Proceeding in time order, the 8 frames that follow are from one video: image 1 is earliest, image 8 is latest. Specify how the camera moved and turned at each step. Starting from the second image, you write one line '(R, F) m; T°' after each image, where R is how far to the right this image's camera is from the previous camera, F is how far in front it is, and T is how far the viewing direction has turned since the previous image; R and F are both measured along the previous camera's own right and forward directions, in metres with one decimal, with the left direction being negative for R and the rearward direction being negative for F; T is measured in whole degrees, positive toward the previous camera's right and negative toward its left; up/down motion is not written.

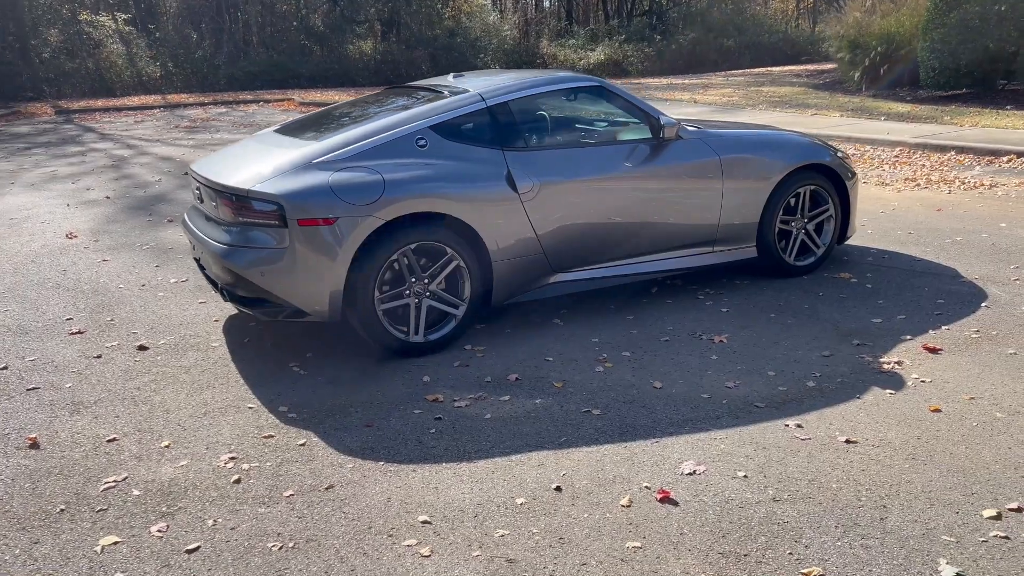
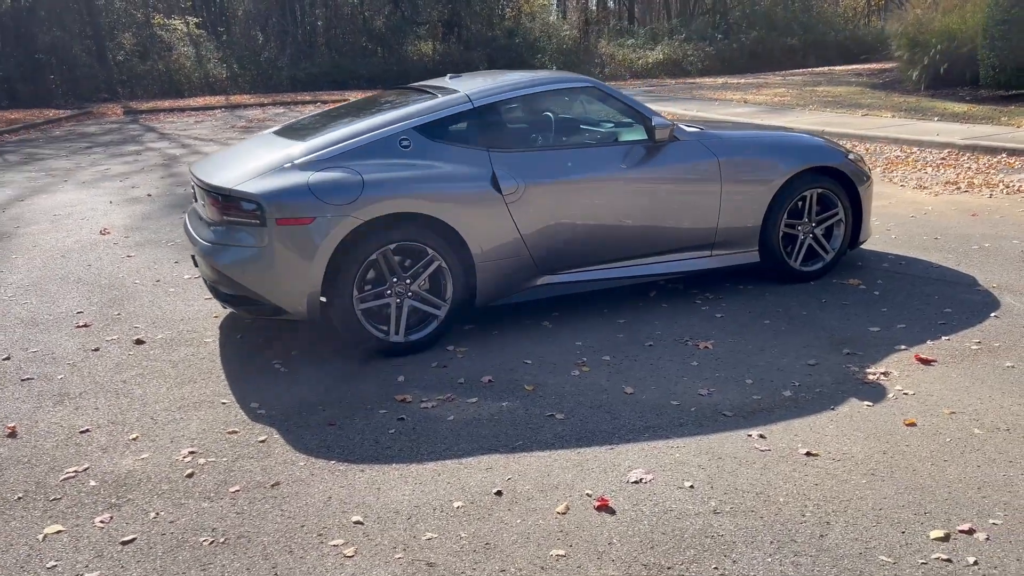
(+0.5, 0.0) m; -4°
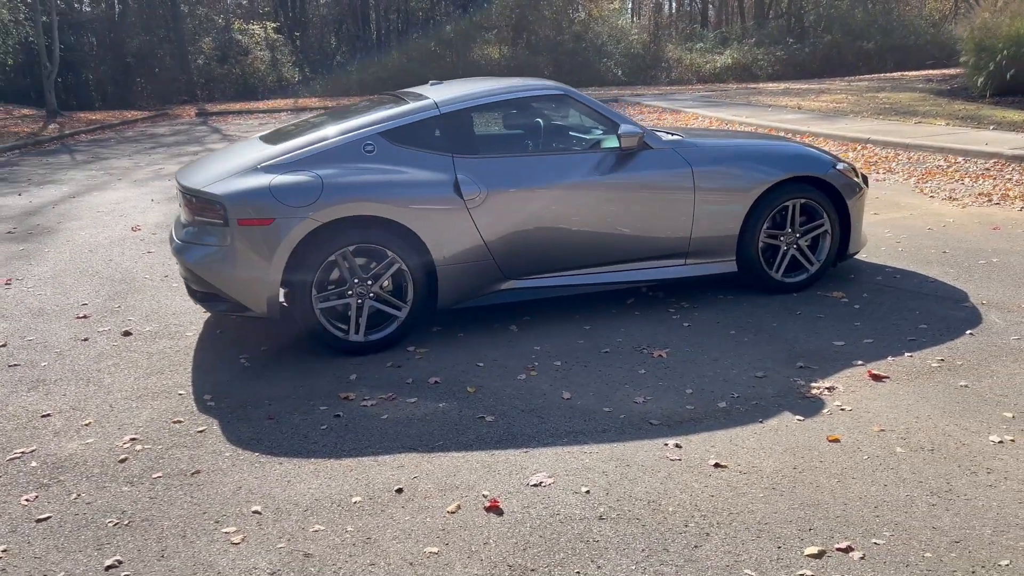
(+0.7, 0.0) m; -5°
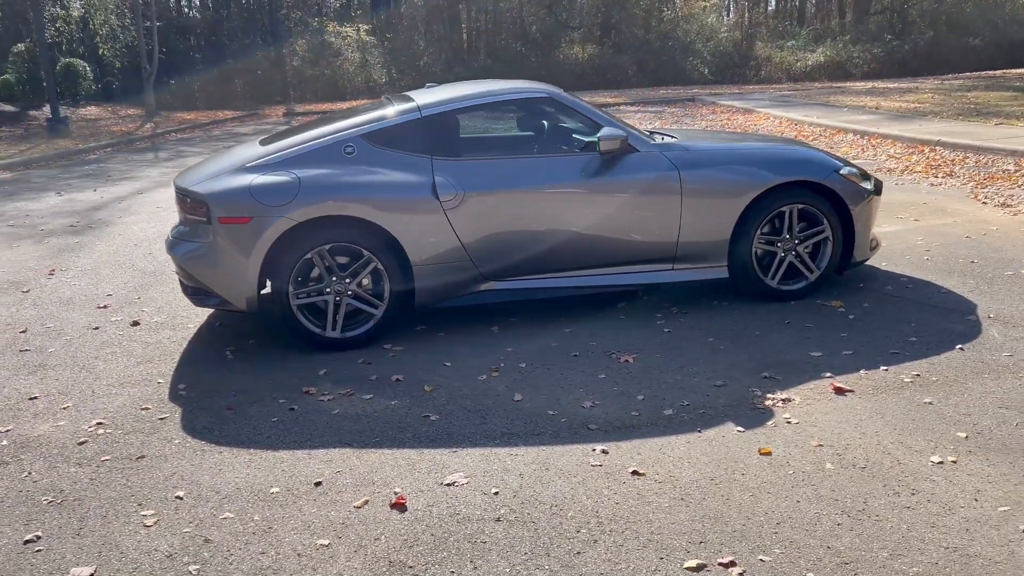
(+0.7, 0.0) m; -6°
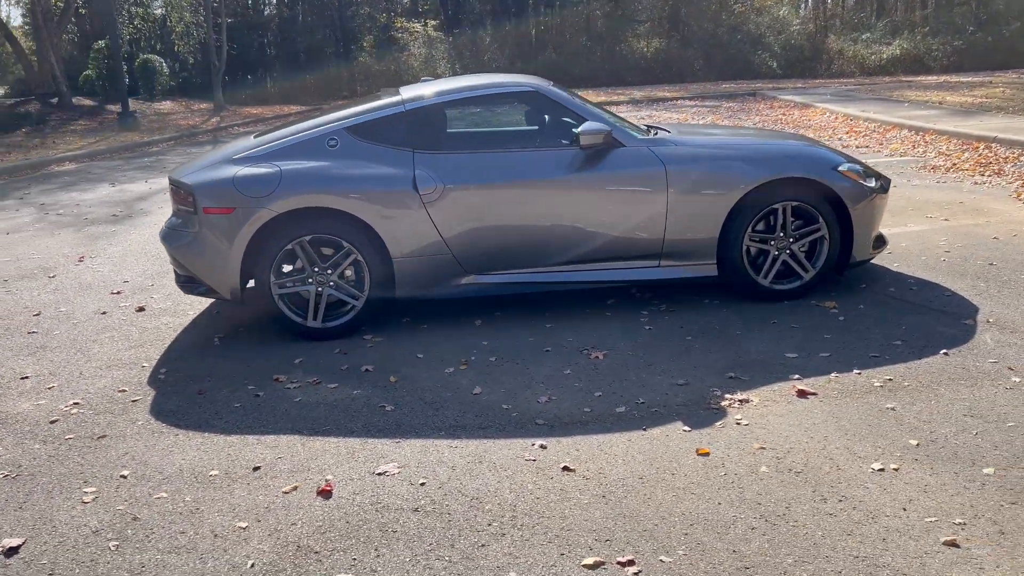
(+0.6, 0.0) m; -5°
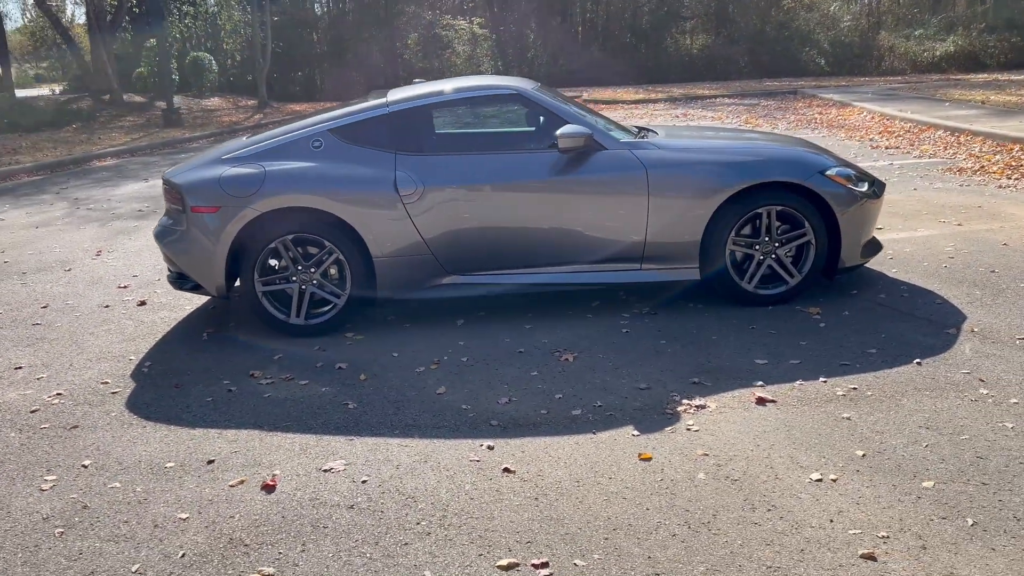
(+0.4, 0.0) m; -3°
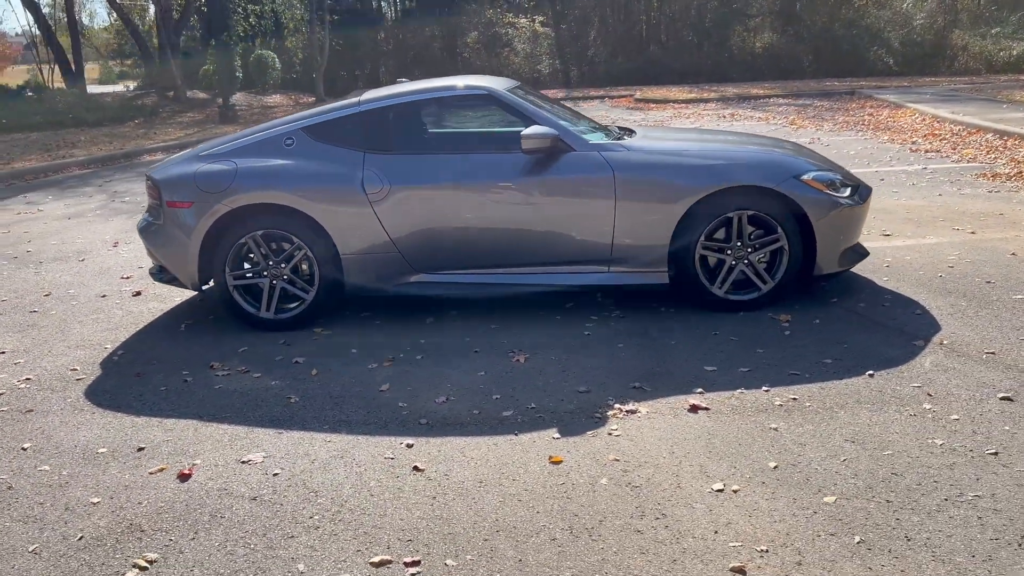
(+0.7, 0.0) m; -4°
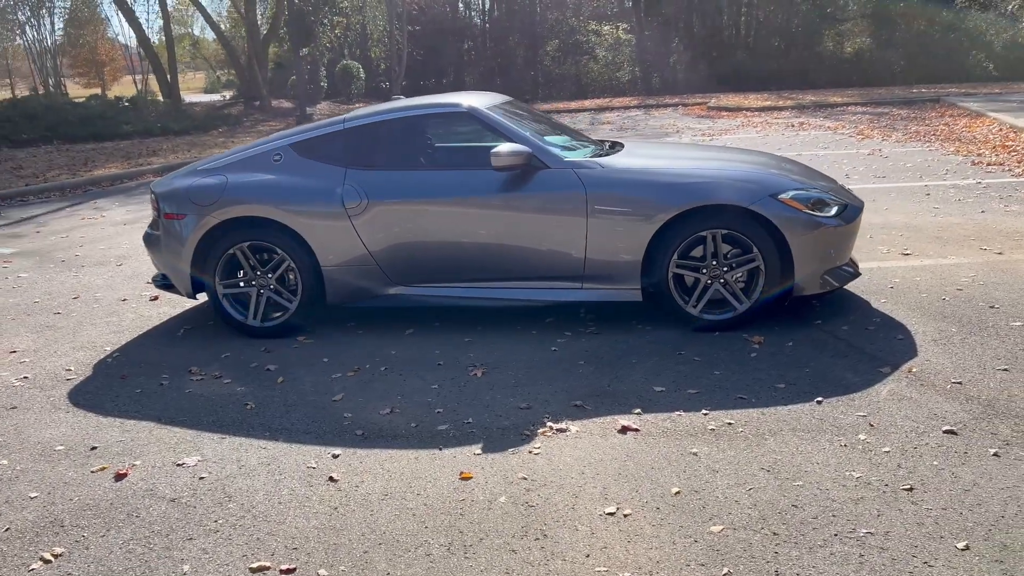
(+0.8, 0.0) m; -6°
